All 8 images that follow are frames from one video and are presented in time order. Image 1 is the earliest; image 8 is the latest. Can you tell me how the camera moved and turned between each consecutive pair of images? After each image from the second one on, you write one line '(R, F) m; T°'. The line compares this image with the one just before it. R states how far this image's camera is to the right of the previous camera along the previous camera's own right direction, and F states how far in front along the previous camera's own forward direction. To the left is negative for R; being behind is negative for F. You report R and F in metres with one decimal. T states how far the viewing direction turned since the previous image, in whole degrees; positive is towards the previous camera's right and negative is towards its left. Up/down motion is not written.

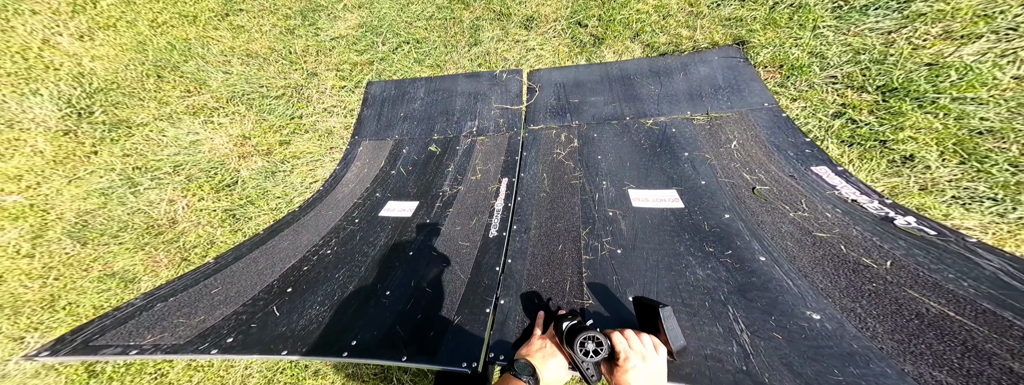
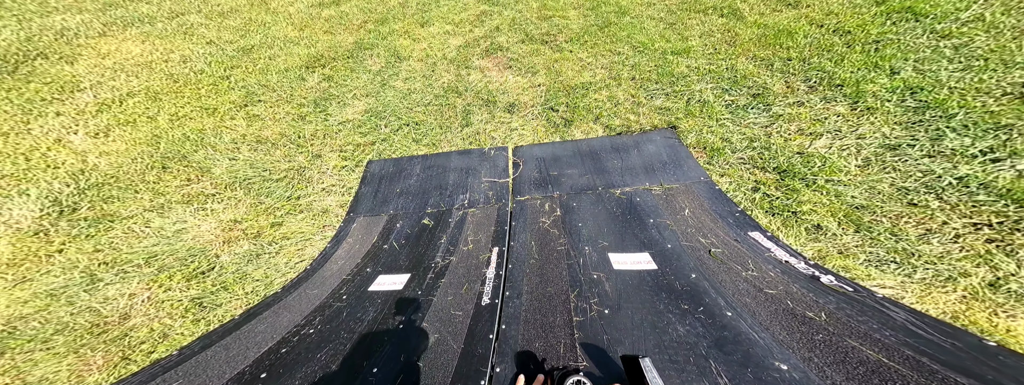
(-0.1, -0.1) m; +6°
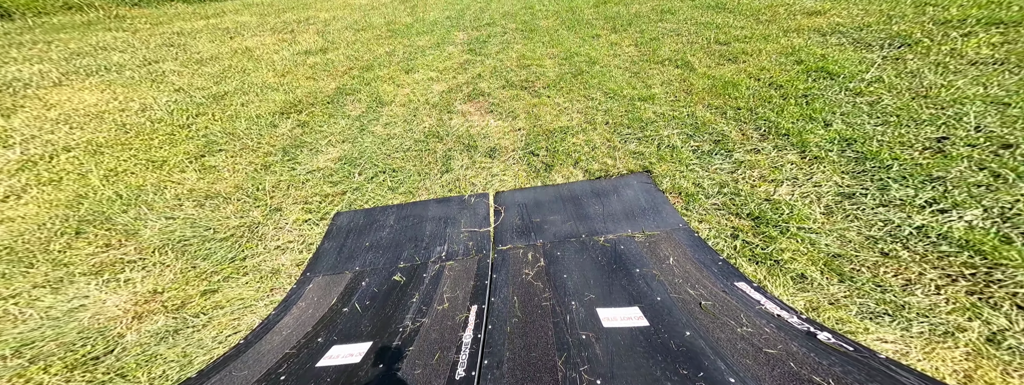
(0.0, +0.1) m; +3°
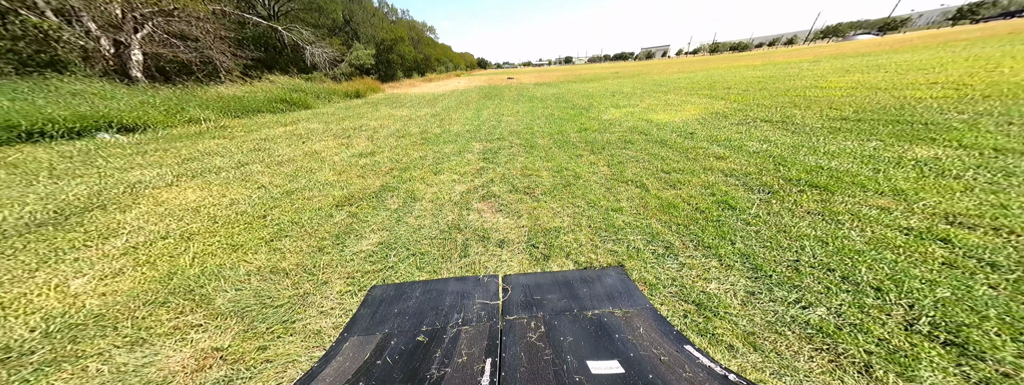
(-0.3, -0.6) m; +3°
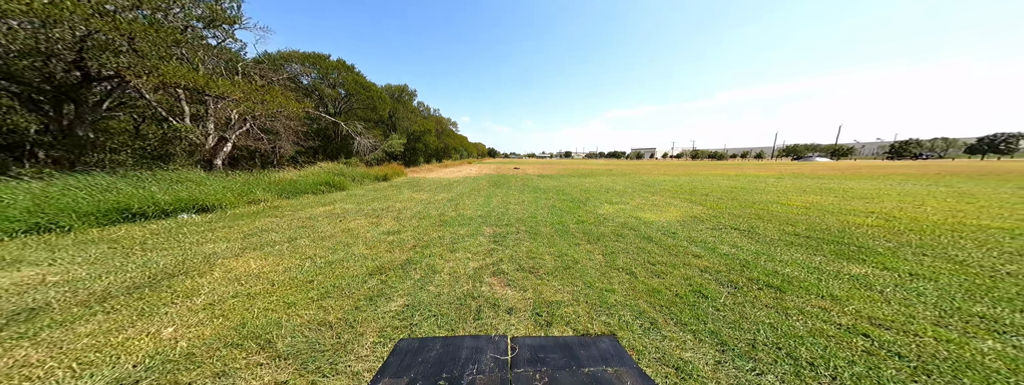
(-0.2, -0.7) m; 0°
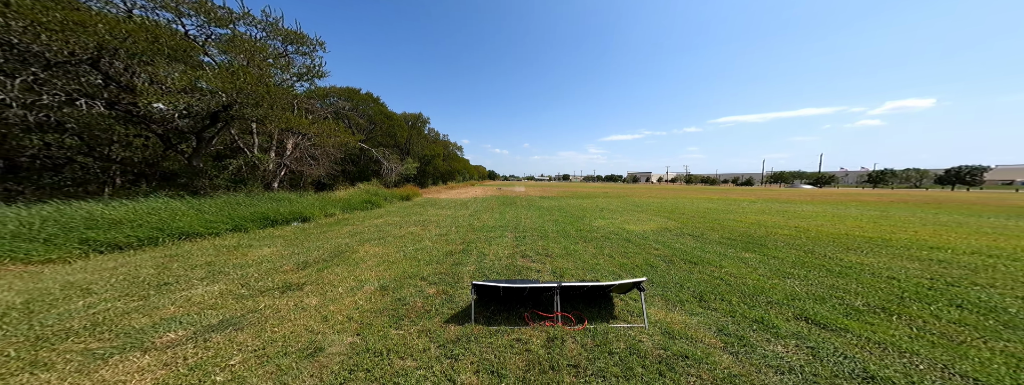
(-0.7, -2.5) m; +1°
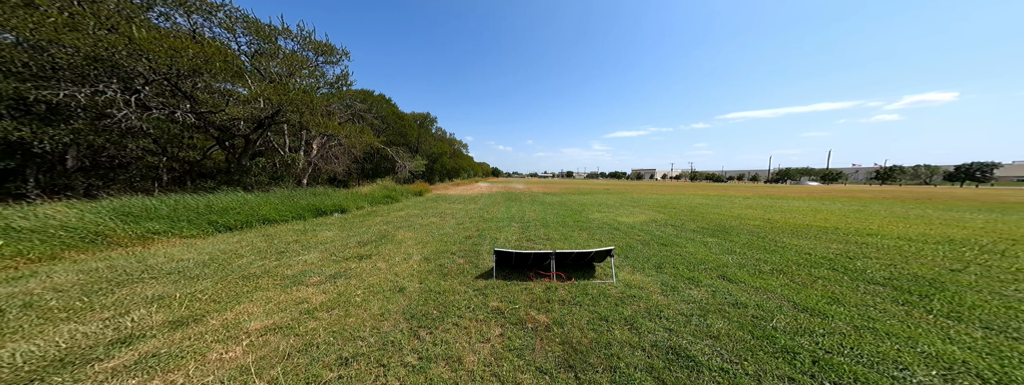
(-0.1, -1.5) m; -1°
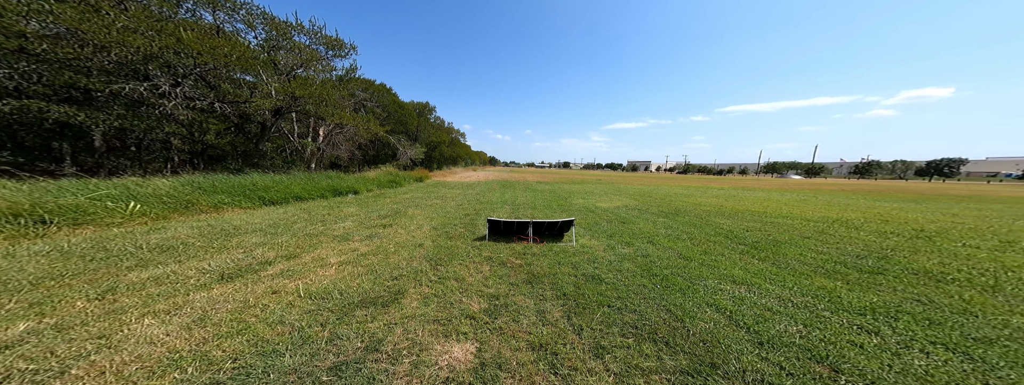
(+0.2, -1.7) m; +1°
